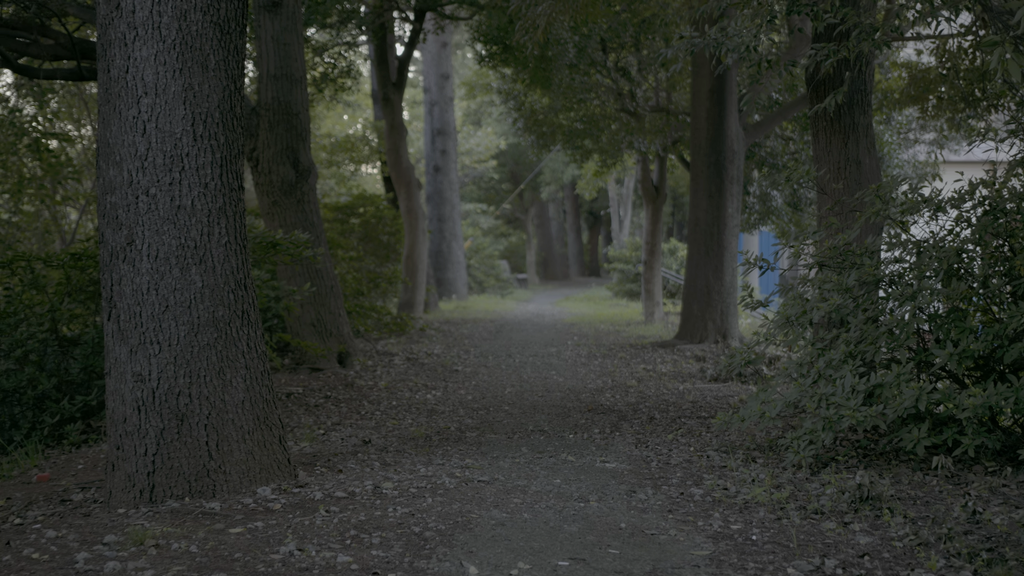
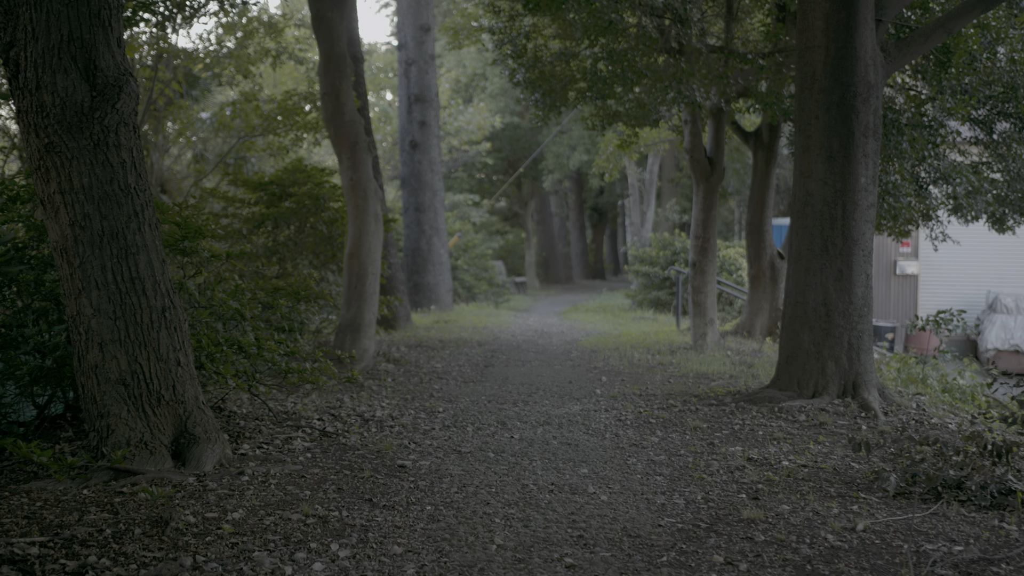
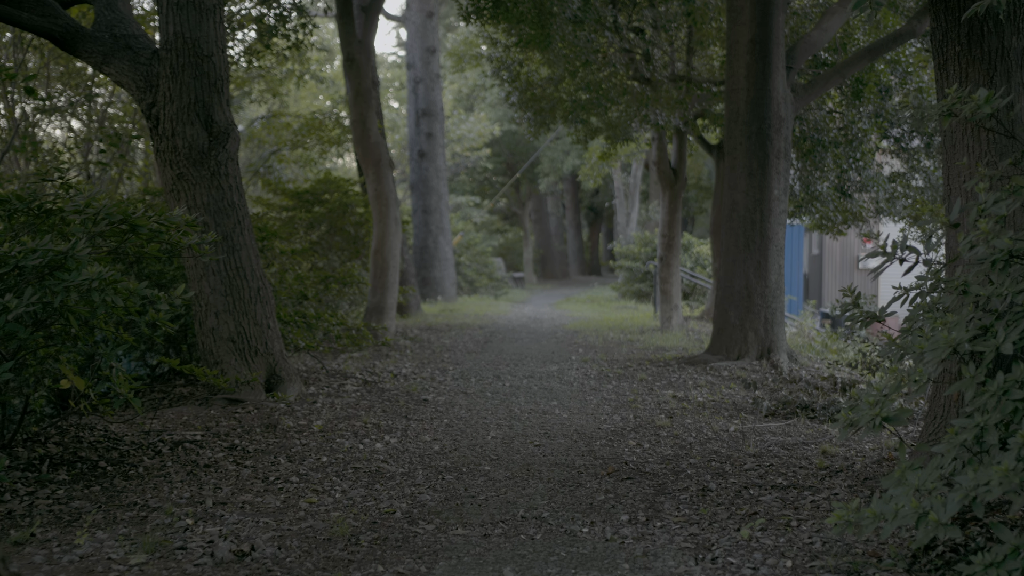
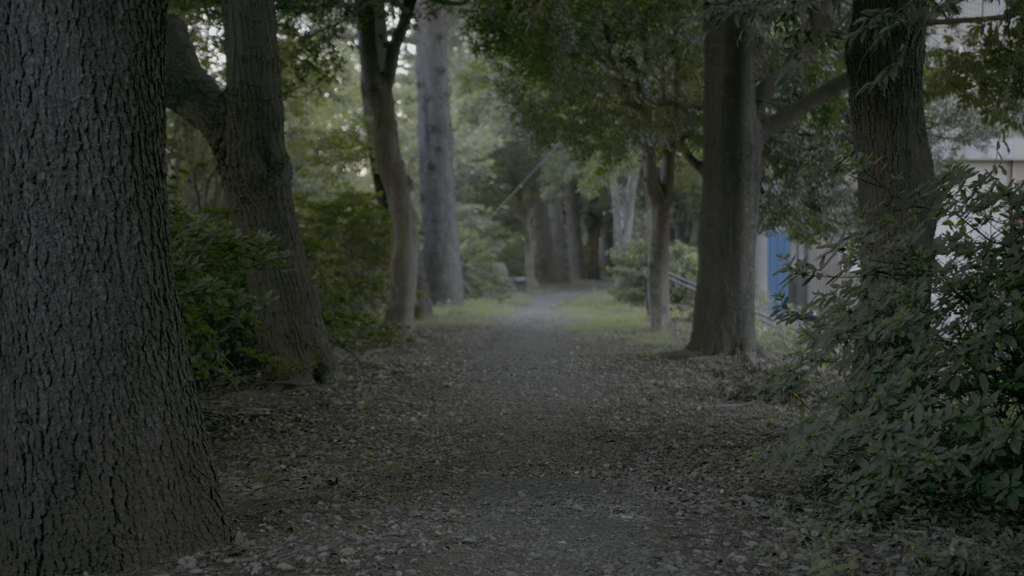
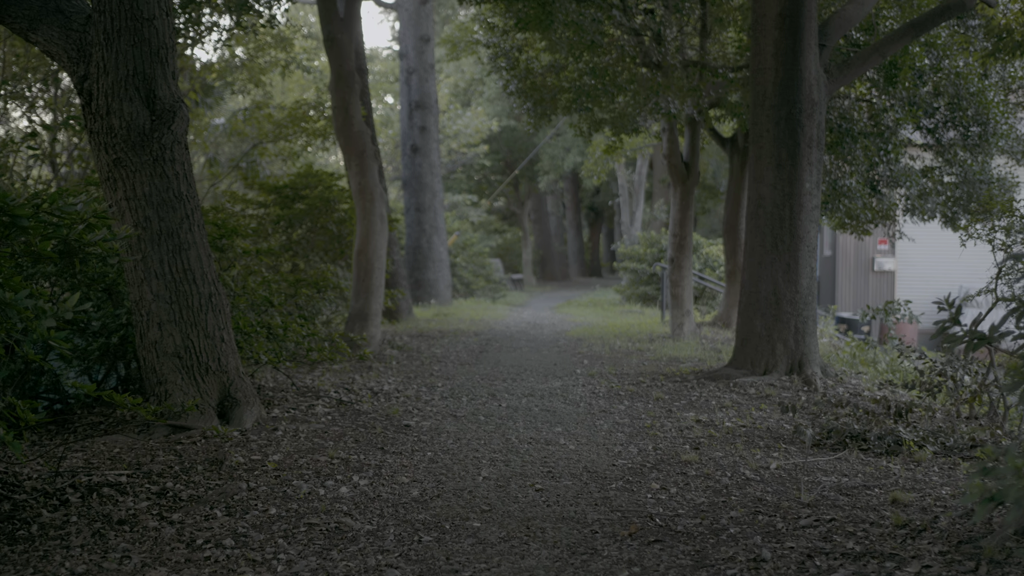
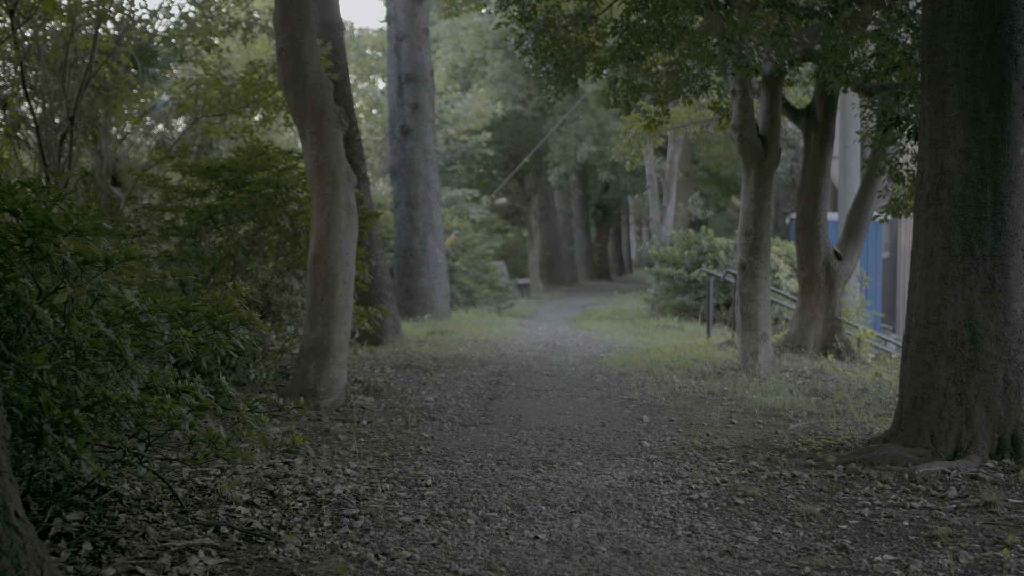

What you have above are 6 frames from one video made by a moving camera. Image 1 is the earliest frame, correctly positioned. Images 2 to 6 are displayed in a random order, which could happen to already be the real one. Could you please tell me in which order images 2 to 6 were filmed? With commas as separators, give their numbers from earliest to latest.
4, 3, 5, 2, 6
